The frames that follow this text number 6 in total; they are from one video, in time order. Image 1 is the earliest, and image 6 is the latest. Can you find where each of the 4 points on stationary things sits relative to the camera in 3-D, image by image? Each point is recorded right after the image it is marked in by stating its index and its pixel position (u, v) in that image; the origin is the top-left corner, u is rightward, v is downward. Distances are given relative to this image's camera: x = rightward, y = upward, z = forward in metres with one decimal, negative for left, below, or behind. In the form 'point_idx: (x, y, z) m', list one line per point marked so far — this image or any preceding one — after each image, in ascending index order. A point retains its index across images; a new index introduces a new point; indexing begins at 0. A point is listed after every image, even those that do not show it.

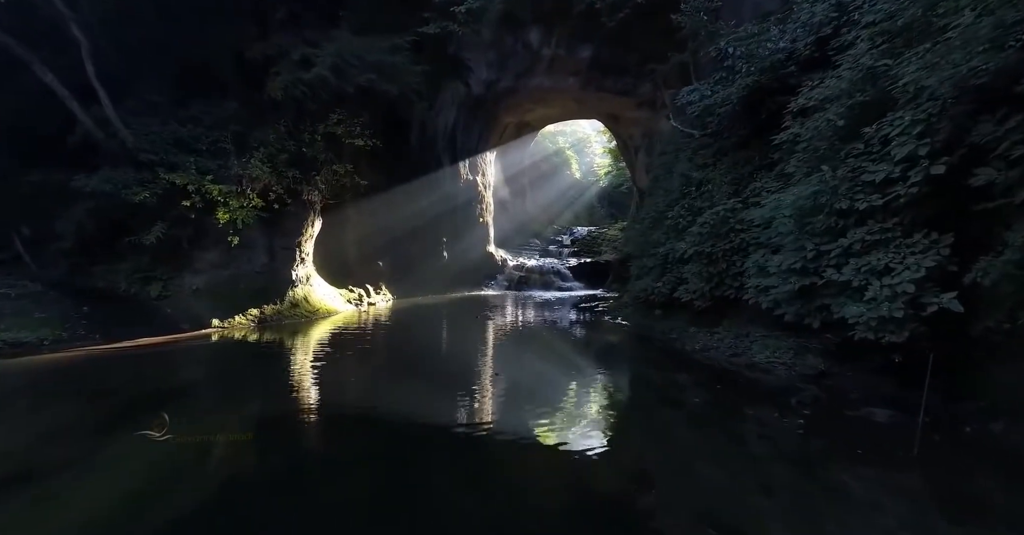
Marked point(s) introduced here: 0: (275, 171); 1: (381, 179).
0: (-4.6, +1.9, +9.7) m
1: (-4.0, +2.8, +15.7) m
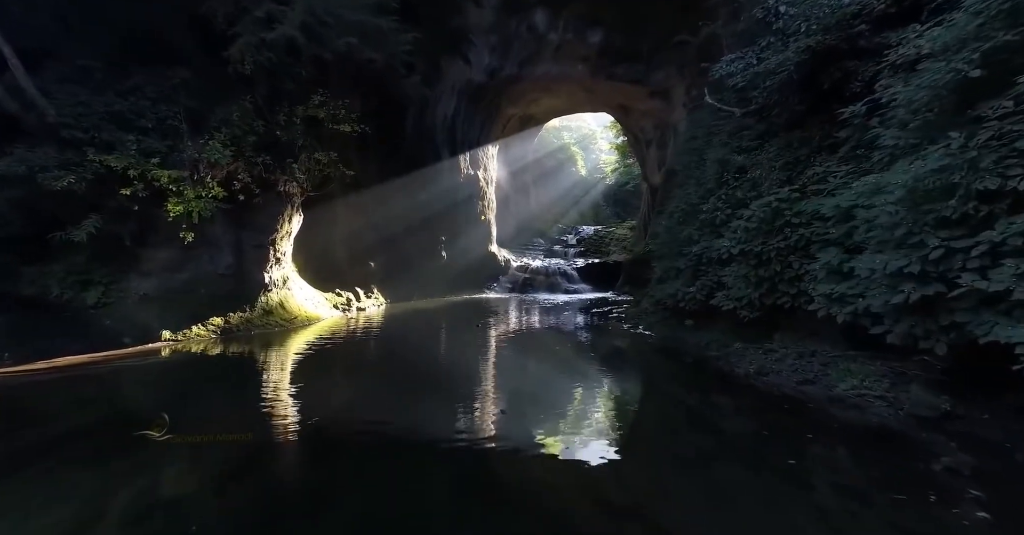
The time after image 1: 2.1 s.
0: (-4.5, +1.8, +8.3) m
1: (-3.9, +2.8, +14.3) m
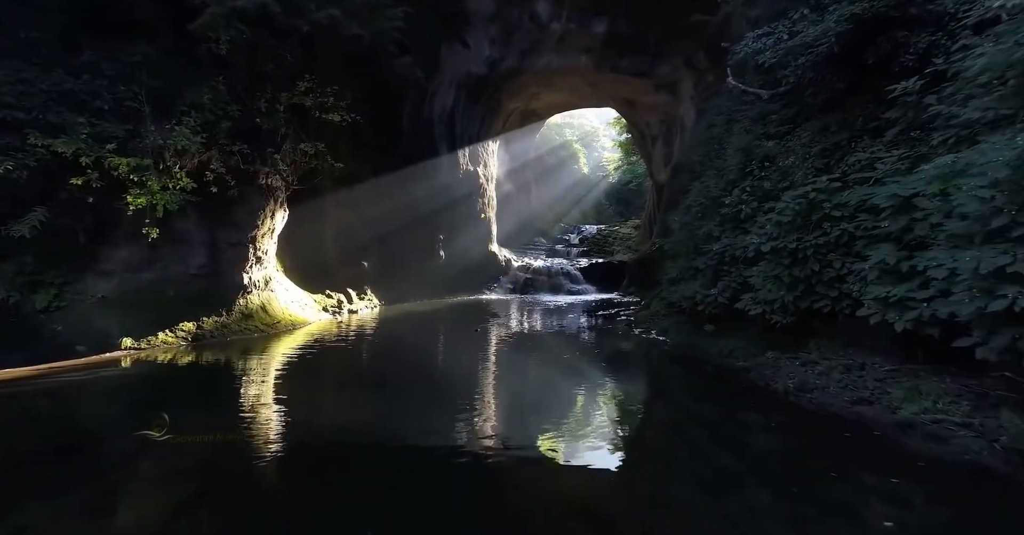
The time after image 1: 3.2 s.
0: (-4.5, +1.9, +7.5) m
1: (-3.8, +2.8, +13.5) m
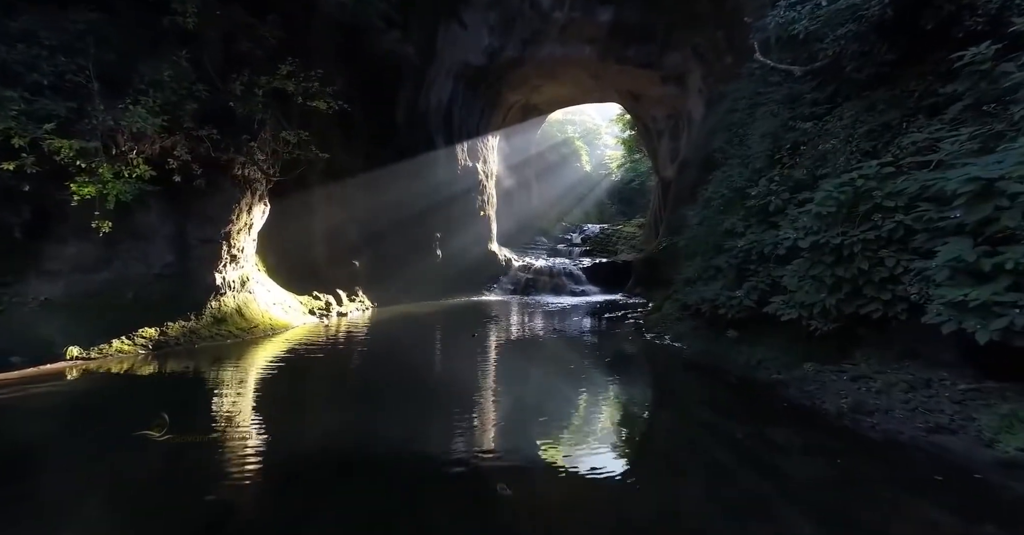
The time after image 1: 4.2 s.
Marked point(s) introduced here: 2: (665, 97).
0: (-4.5, +1.9, +6.7) m
1: (-3.8, +2.8, +12.7) m
2: (+5.4, +6.0, +17.6) m
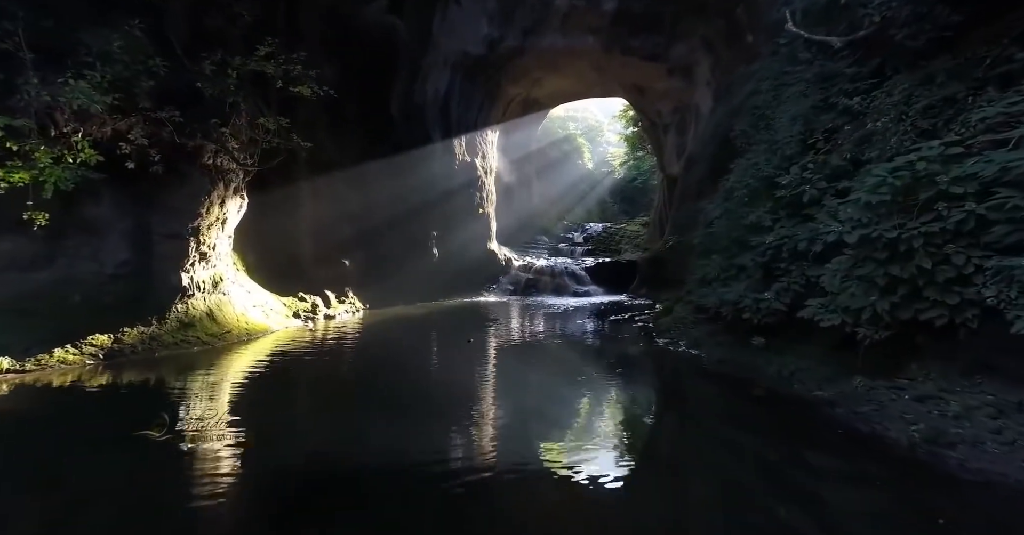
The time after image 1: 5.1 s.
0: (-4.5, +1.9, +5.9) m
1: (-3.8, +2.8, +11.9) m
2: (+5.4, +6.0, +16.8) m
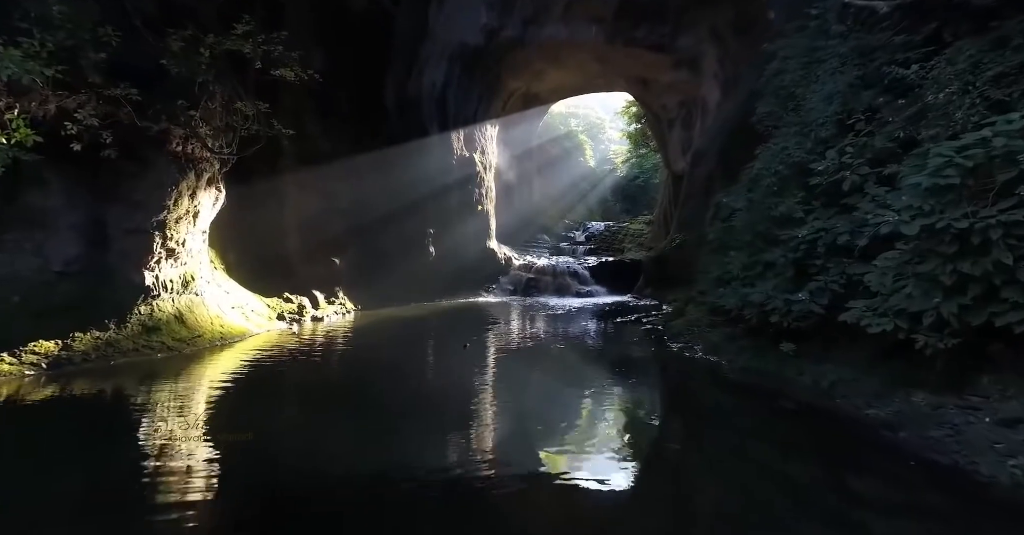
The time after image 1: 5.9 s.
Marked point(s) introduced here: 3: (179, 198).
0: (-4.5, +1.9, +5.2) m
1: (-3.8, +2.8, +11.2) m
2: (+5.4, +6.0, +16.1) m
3: (-4.4, +0.9, +6.5) m
